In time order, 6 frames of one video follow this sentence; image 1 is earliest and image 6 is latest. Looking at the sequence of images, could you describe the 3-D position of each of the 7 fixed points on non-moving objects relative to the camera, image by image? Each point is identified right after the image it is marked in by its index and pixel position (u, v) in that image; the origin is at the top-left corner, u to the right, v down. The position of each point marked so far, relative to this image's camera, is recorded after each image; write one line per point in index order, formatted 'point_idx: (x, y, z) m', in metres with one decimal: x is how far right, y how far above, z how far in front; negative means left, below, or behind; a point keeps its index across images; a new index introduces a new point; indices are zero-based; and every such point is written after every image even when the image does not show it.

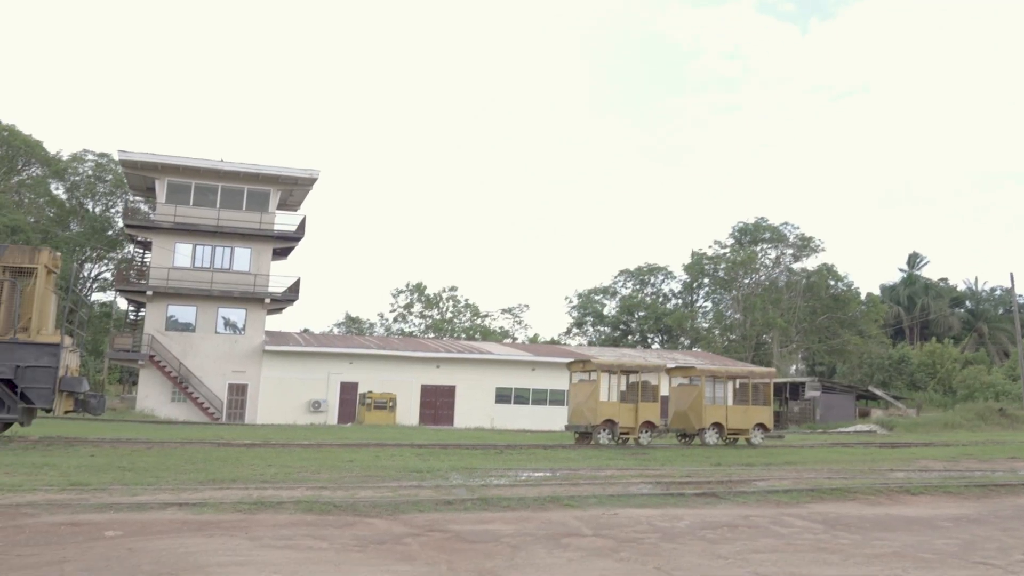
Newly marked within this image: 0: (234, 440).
0: (-4.9, -2.7, +15.5) m
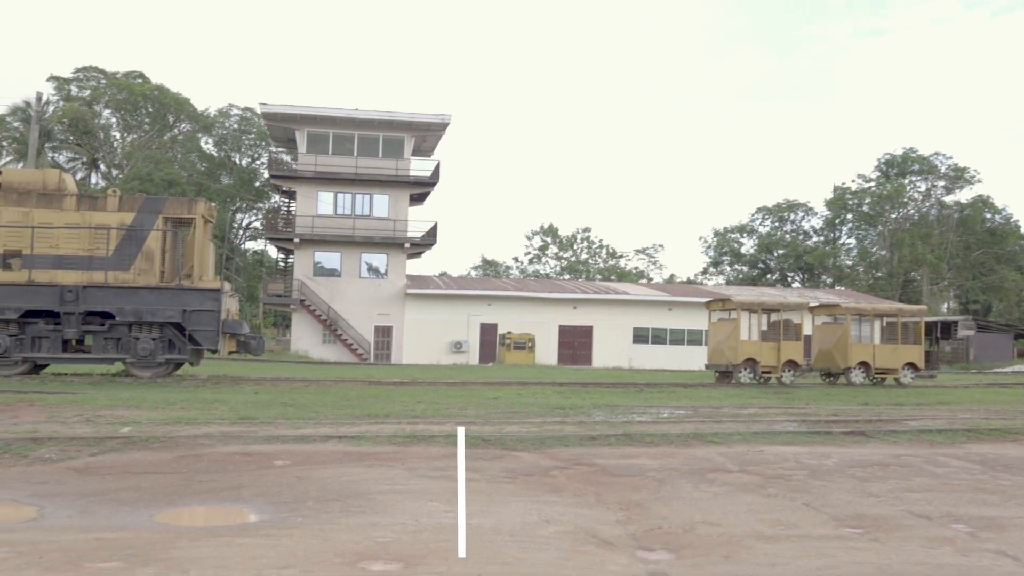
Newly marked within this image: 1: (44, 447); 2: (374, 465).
0: (-2.3, -1.7, +16.1) m
1: (-6.0, -2.1, +11.1) m
2: (-1.9, -2.4, +11.8) m
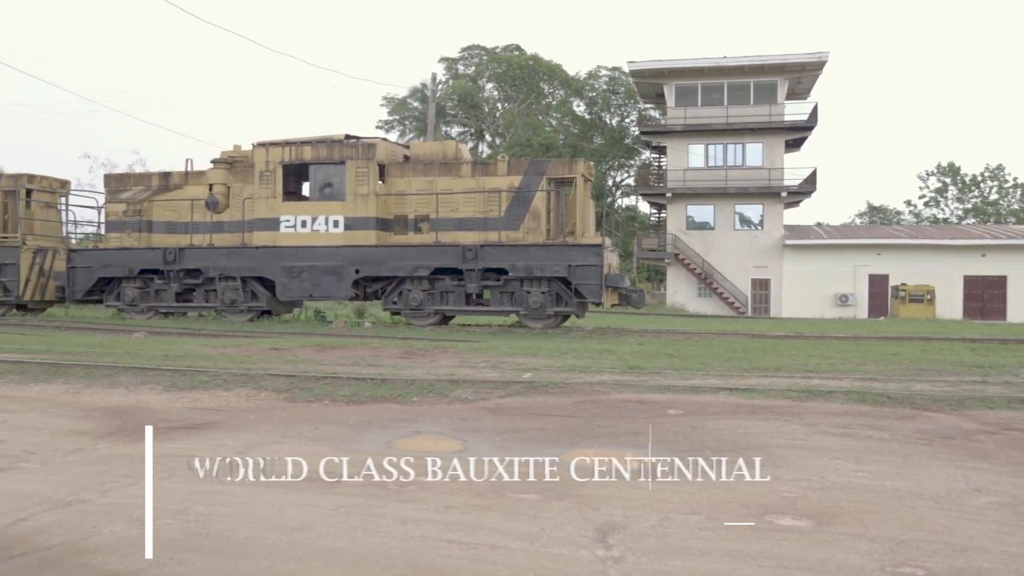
0: (+4.6, -0.8, +15.5) m
1: (-0.7, -1.4, +12.3) m
2: (+3.4, -1.7, +11.4) m
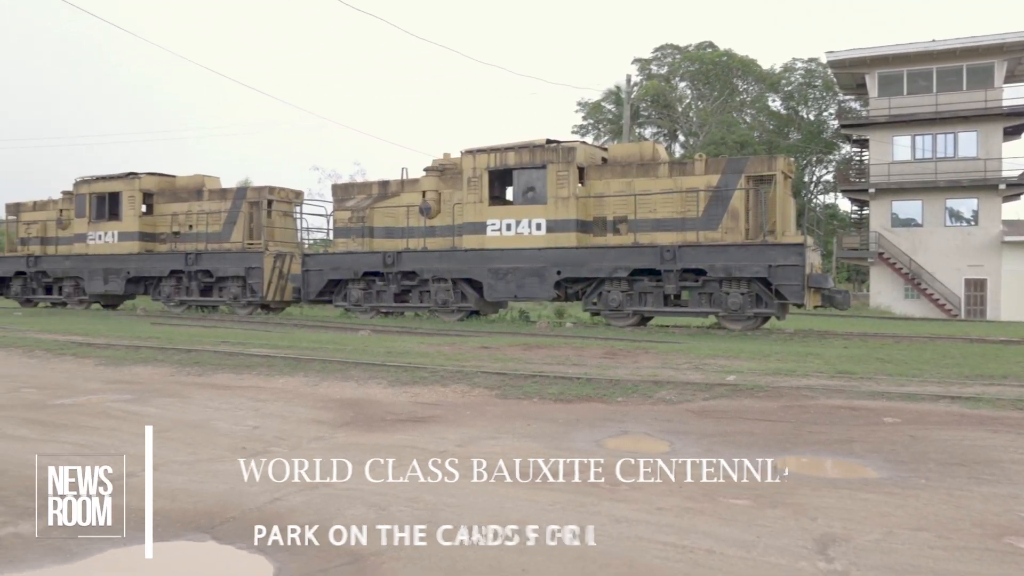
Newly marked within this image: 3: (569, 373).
0: (+8.0, -0.8, +14.6) m
1: (+2.2, -1.5, +12.4) m
2: (+6.1, -1.8, +10.8) m
3: (+0.9, -1.3, +13.0) m
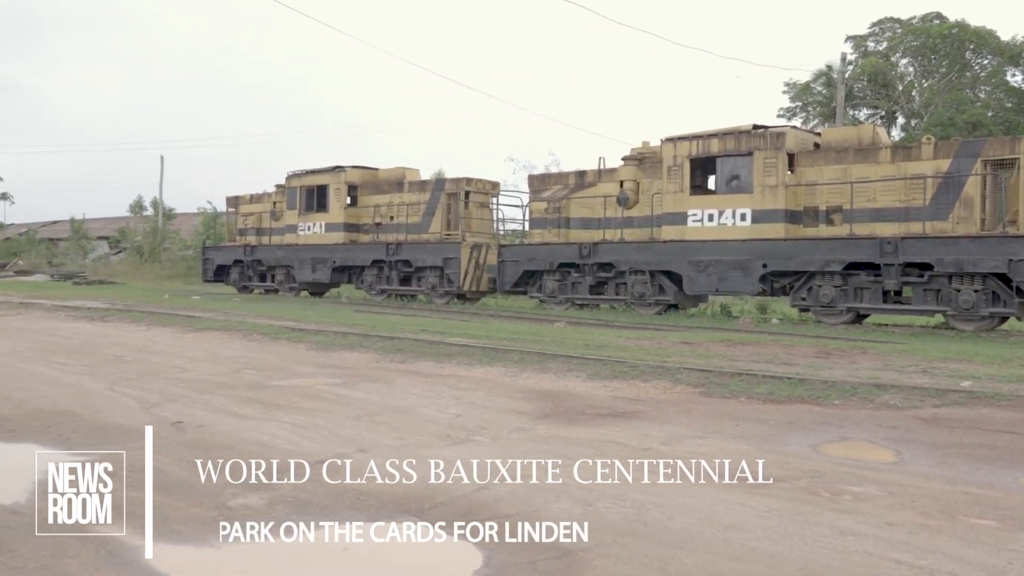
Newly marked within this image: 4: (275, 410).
0: (+11.1, -0.8, +12.4) m
1: (+5.0, -1.4, +11.3) m
2: (+8.5, -1.7, +9.0) m
3: (+3.7, -1.2, +12.1) m
4: (-2.8, -1.4, +10.2) m
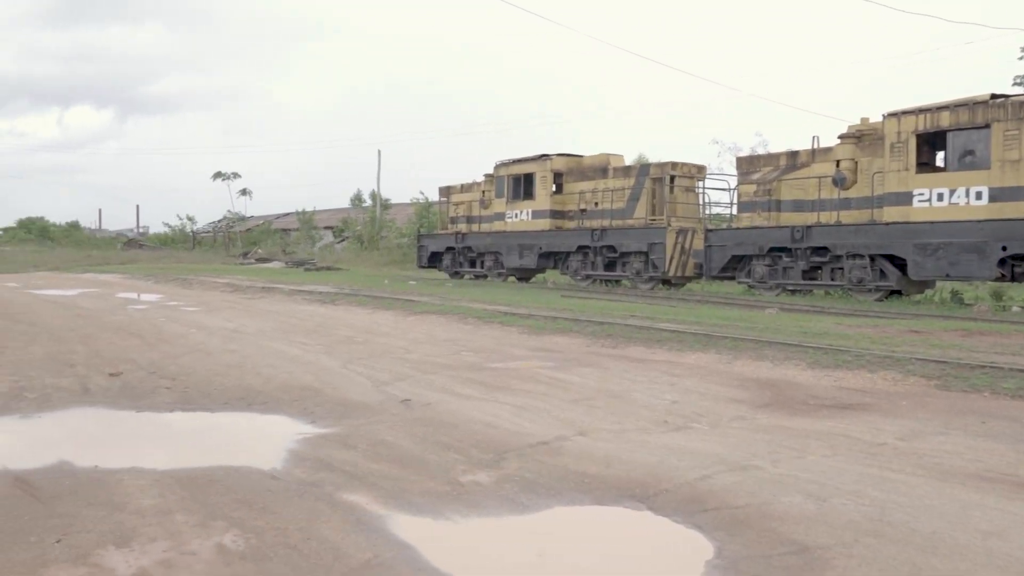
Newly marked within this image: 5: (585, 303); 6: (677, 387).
0: (+13.8, -0.6, +9.9) m
1: (+7.6, -1.2, +10.1) m
2: (+10.6, -1.6, +7.1) m
3: (+6.6, -1.0, +11.1) m
4: (-0.2, -1.3, +10.5) m
5: (+1.2, -0.3, +15.4) m
6: (+2.1, -1.2, +10.7) m
